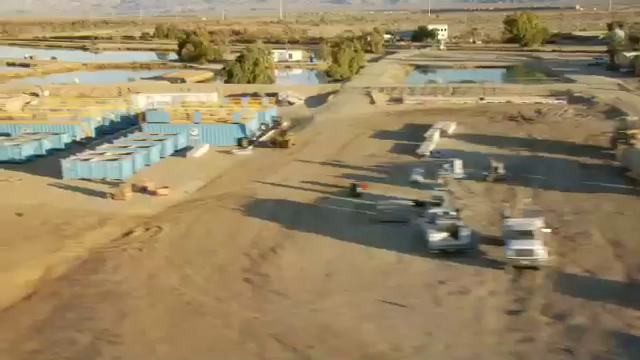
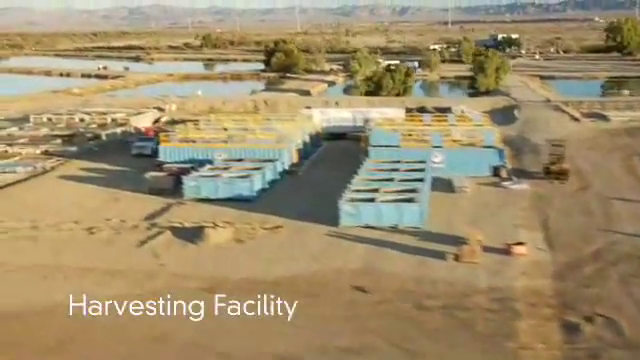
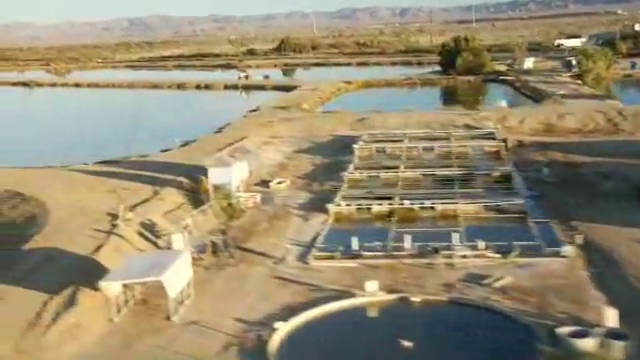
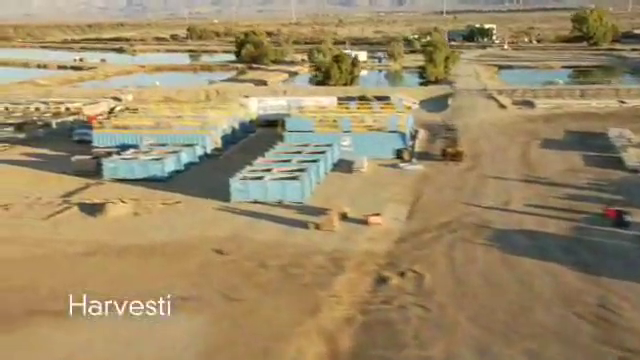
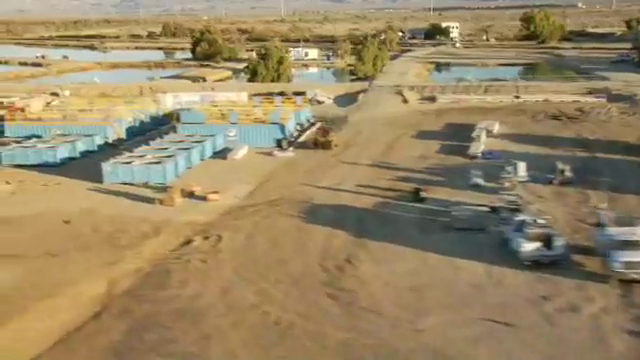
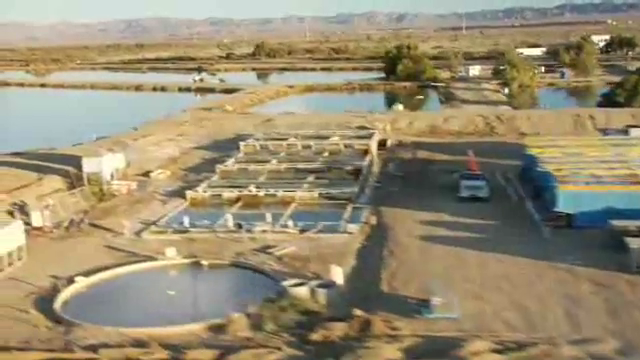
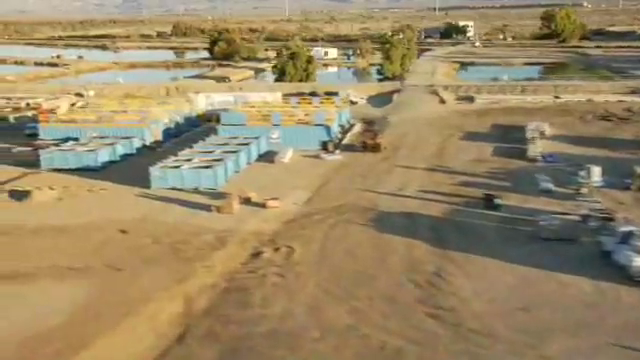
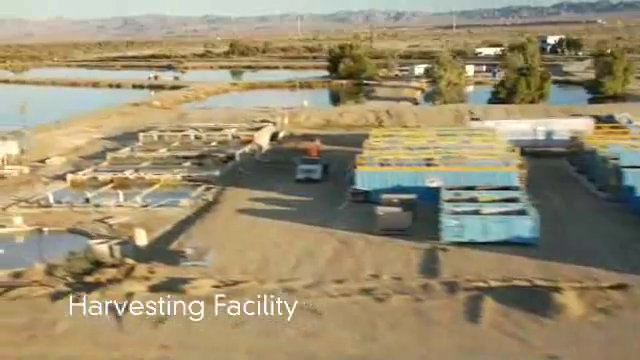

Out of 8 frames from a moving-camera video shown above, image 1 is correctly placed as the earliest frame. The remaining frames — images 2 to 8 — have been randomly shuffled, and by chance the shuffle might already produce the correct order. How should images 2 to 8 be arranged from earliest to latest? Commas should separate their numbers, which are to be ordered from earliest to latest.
5, 7, 4, 2, 8, 6, 3
